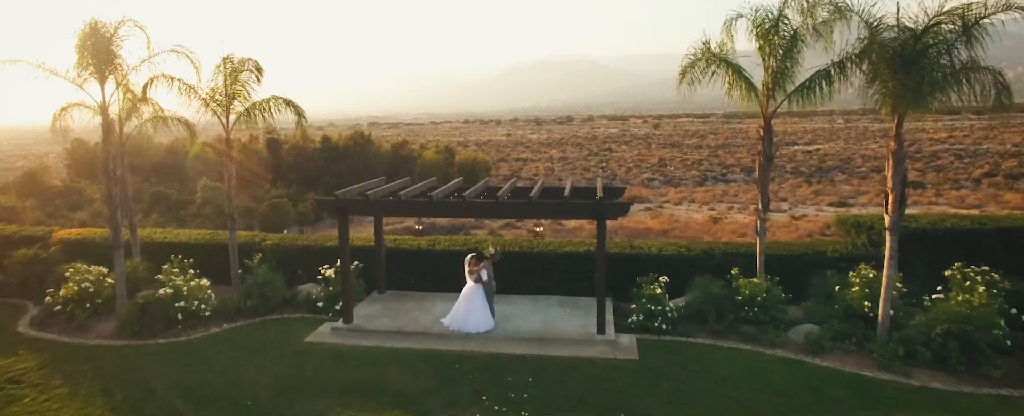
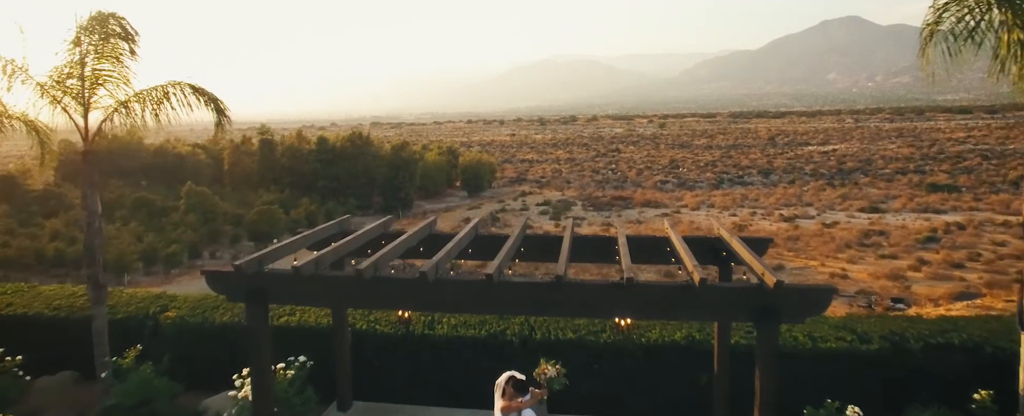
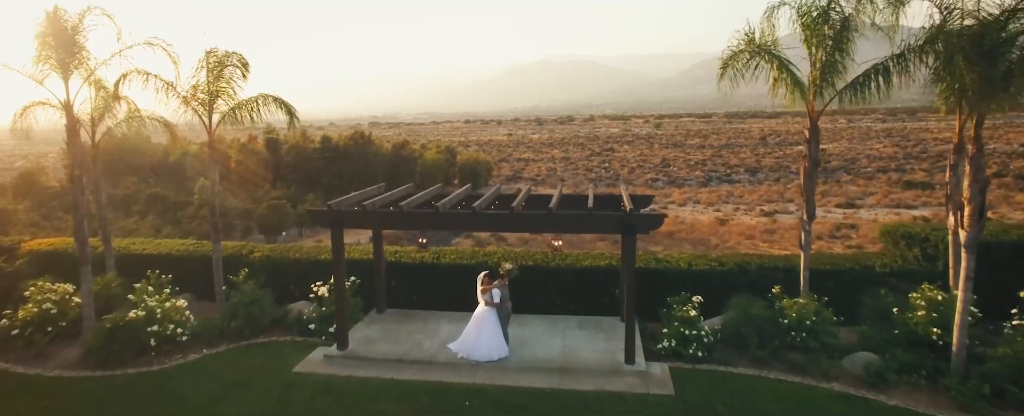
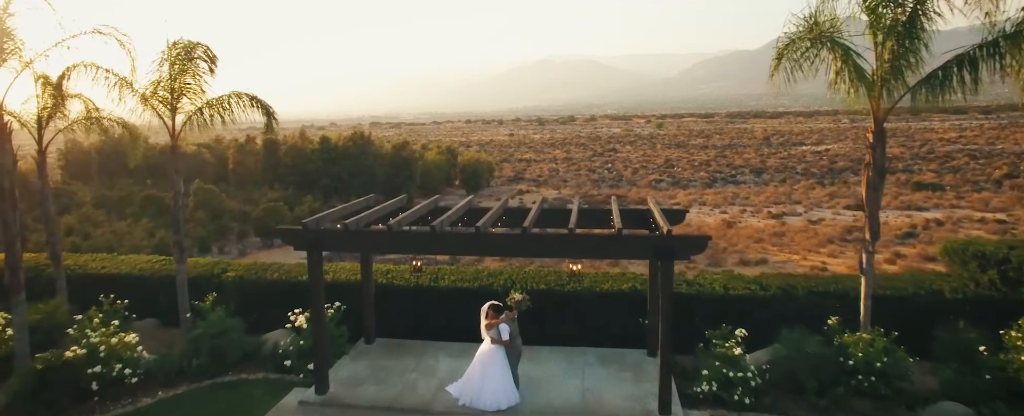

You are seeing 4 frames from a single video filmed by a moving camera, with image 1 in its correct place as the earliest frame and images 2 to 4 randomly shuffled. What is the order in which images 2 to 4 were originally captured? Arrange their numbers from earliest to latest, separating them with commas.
3, 4, 2
